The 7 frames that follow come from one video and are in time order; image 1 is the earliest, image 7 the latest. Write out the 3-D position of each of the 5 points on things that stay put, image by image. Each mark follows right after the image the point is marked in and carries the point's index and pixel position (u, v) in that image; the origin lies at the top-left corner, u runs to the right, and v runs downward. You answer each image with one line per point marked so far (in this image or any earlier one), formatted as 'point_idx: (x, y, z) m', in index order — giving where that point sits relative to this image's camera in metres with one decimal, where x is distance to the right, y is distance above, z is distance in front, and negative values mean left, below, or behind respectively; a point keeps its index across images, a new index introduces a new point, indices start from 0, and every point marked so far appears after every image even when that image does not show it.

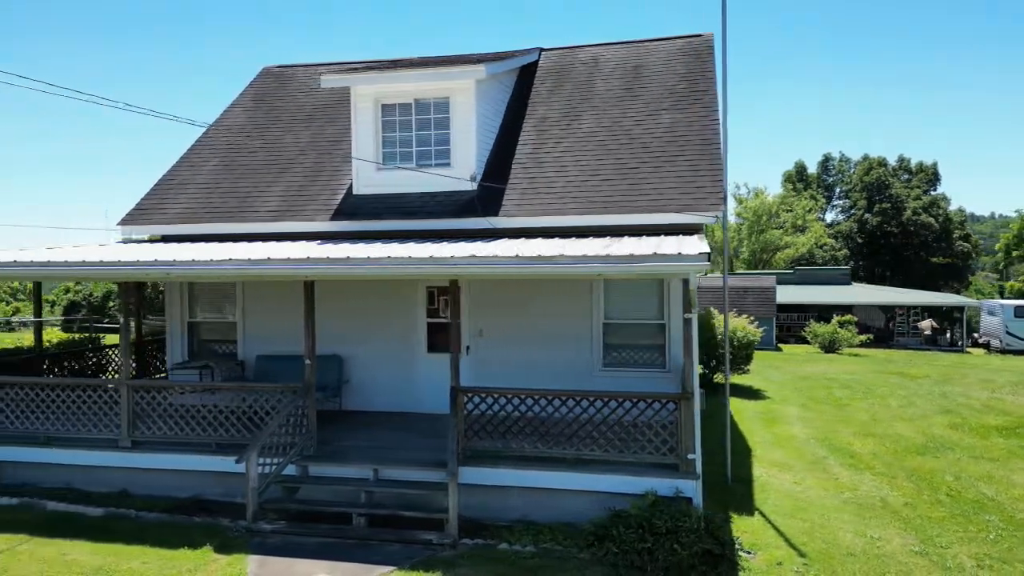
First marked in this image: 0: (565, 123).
0: (+0.9, +2.8, +12.5) m
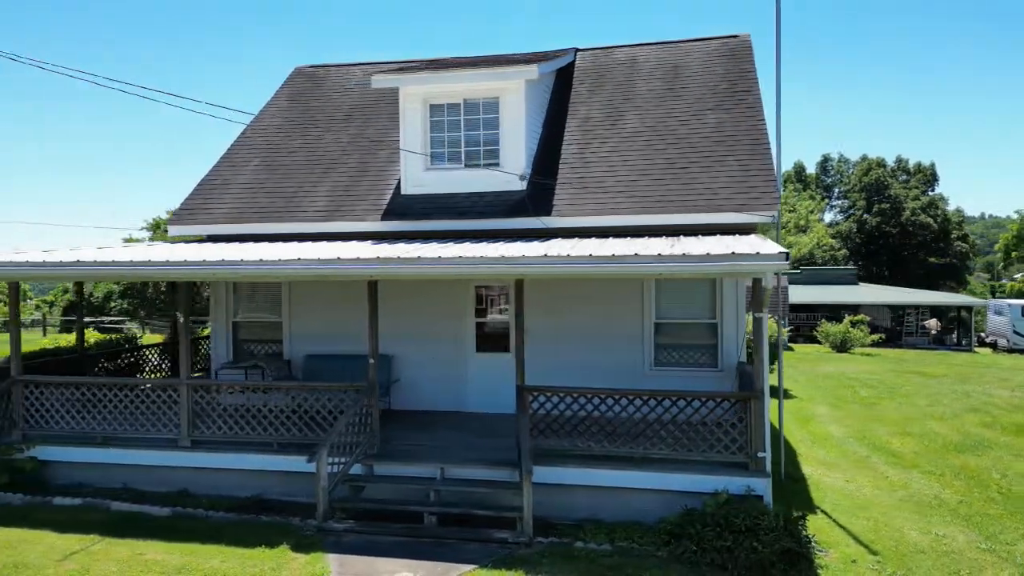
0: (+1.7, +2.8, +12.6) m
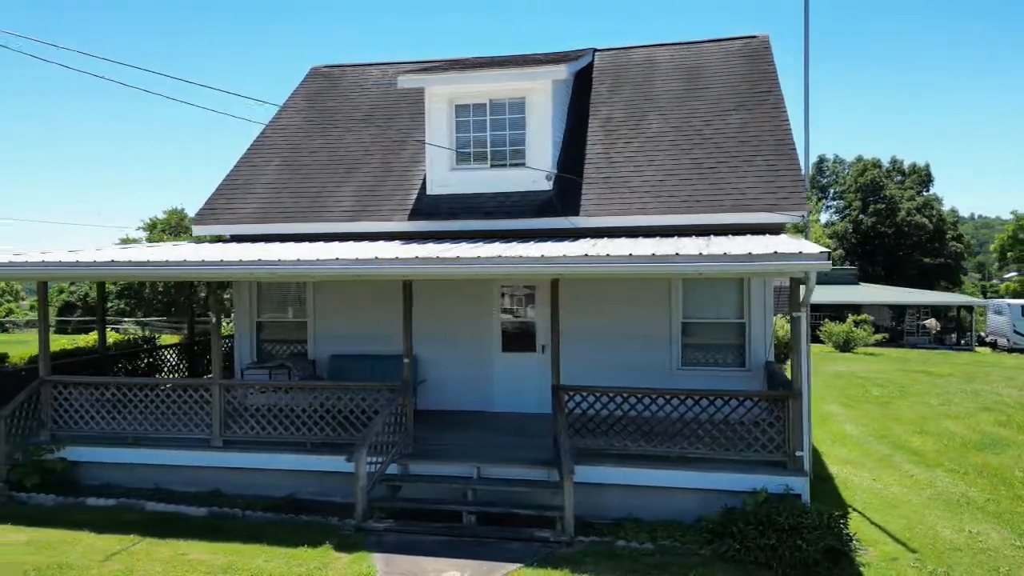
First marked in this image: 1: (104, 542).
0: (+2.1, +2.8, +12.6) m
1: (-4.3, -2.7, +7.7) m
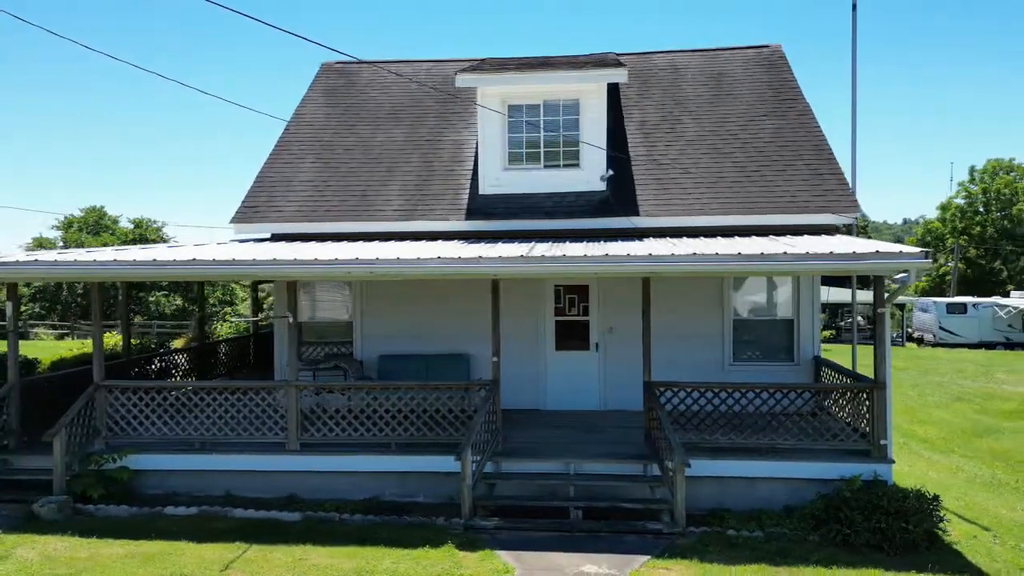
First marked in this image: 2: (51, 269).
0: (+2.7, +2.9, +12.9) m
1: (-3.0, -2.7, +7.4) m
2: (-5.7, +0.2, +9.1) m
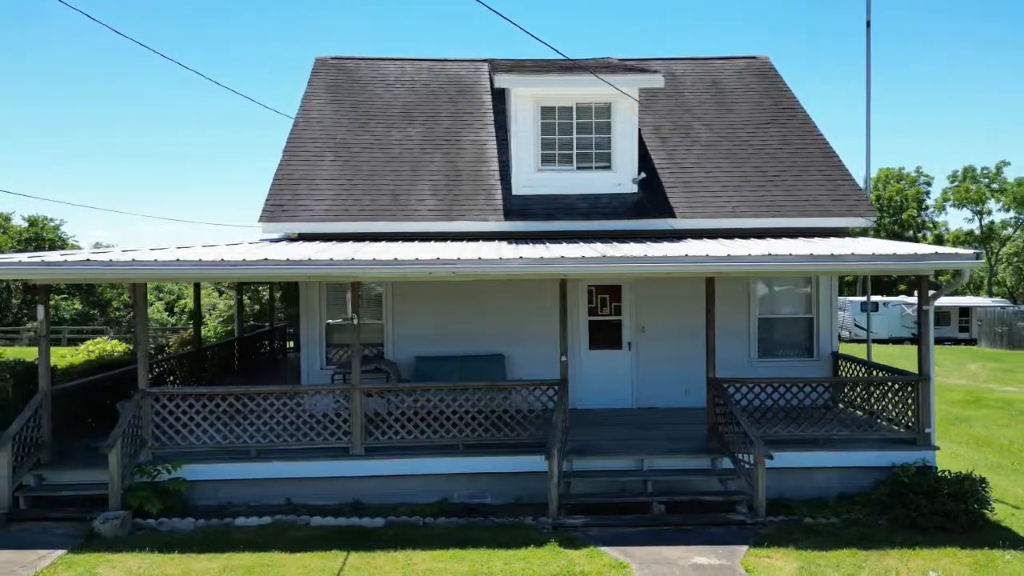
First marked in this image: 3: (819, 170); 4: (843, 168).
0: (+3.1, +2.9, +13.3) m
1: (-1.9, -2.7, +7.1) m
2: (-4.8, +0.2, +8.5) m
3: (+5.2, +2.0, +12.4) m
4: (+5.6, +2.0, +12.4) m
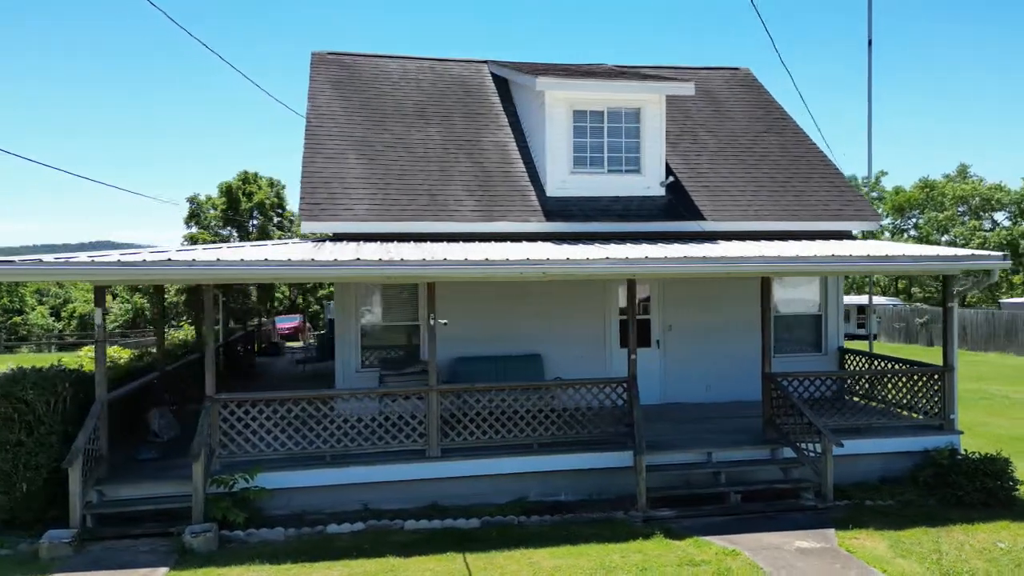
0: (+3.4, +2.9, +13.9) m
1: (-0.7, -2.7, +7.0) m
2: (-3.8, +0.2, +8.0) m
3: (+5.6, +2.0, +13.3) m
4: (+6.0, +2.1, +13.3) m
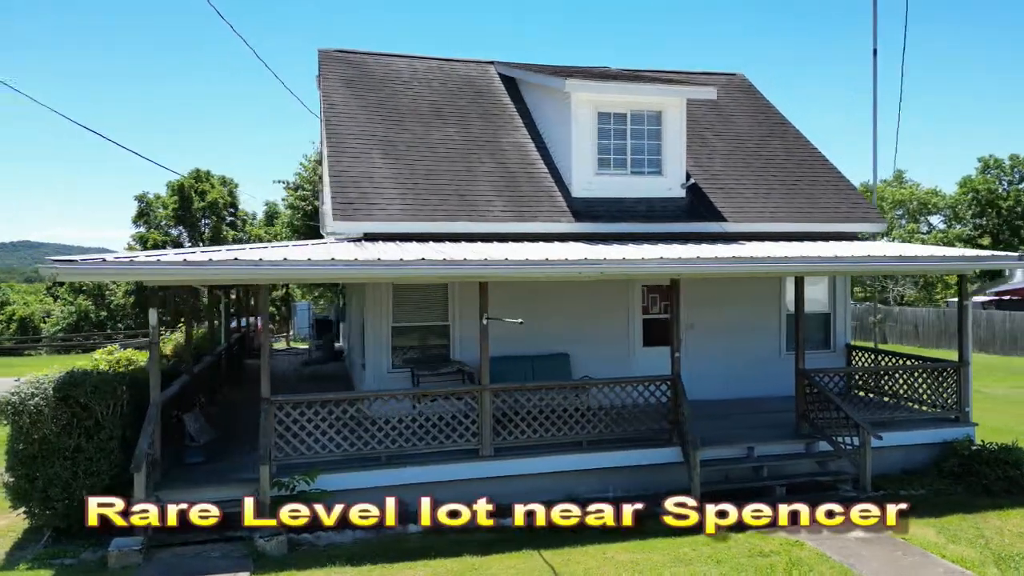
0: (+3.6, +2.9, +14.2) m
1: (0.0, -2.7, +7.1) m
2: (-3.0, +0.2, +7.8) m
3: (+5.9, +2.0, +13.7) m
4: (+6.3, +2.1, +13.8) m
